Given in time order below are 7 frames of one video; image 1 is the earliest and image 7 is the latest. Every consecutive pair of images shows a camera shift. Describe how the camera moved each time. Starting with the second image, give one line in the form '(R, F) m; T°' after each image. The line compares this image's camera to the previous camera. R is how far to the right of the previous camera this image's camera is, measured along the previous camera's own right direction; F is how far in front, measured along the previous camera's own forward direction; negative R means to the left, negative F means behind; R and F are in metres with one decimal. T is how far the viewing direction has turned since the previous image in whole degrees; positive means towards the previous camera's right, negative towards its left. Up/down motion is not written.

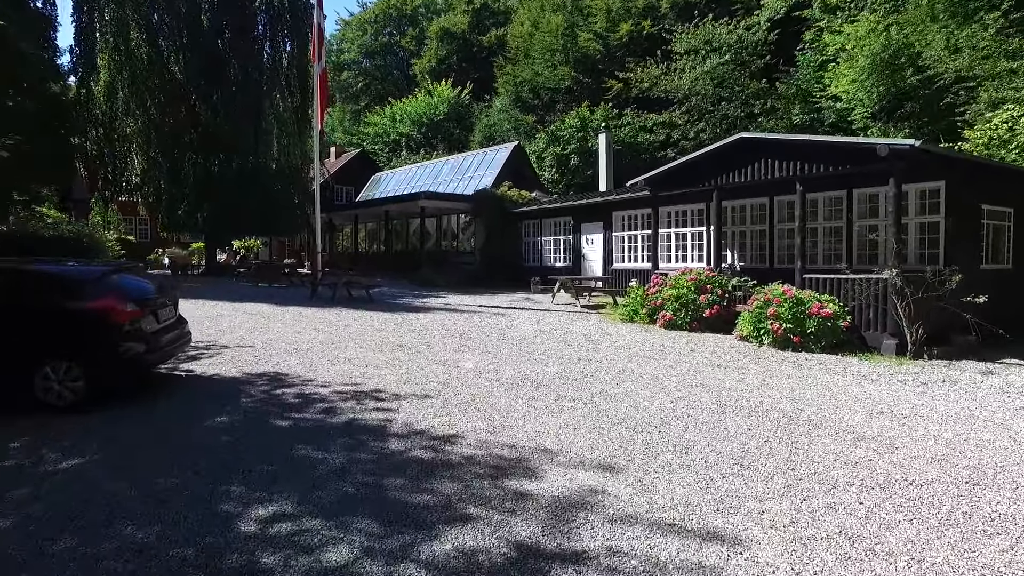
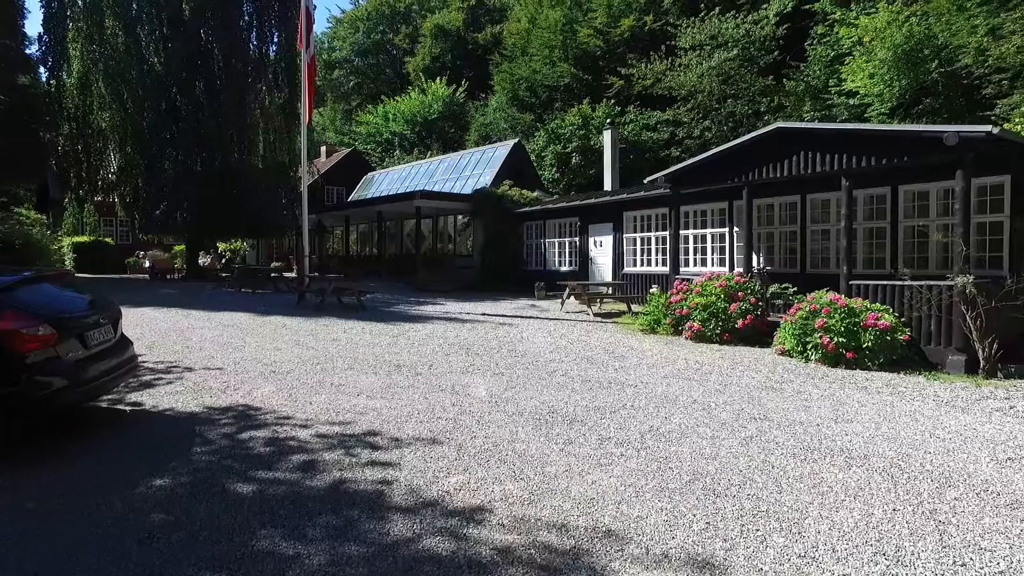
(-0.3, +1.2) m; +1°
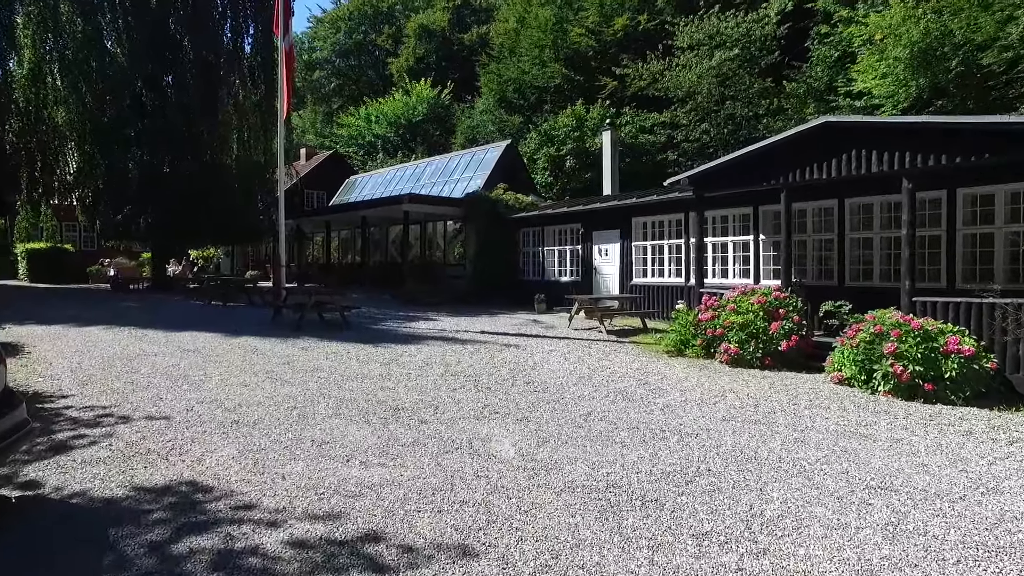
(-0.4, +1.4) m; +2°
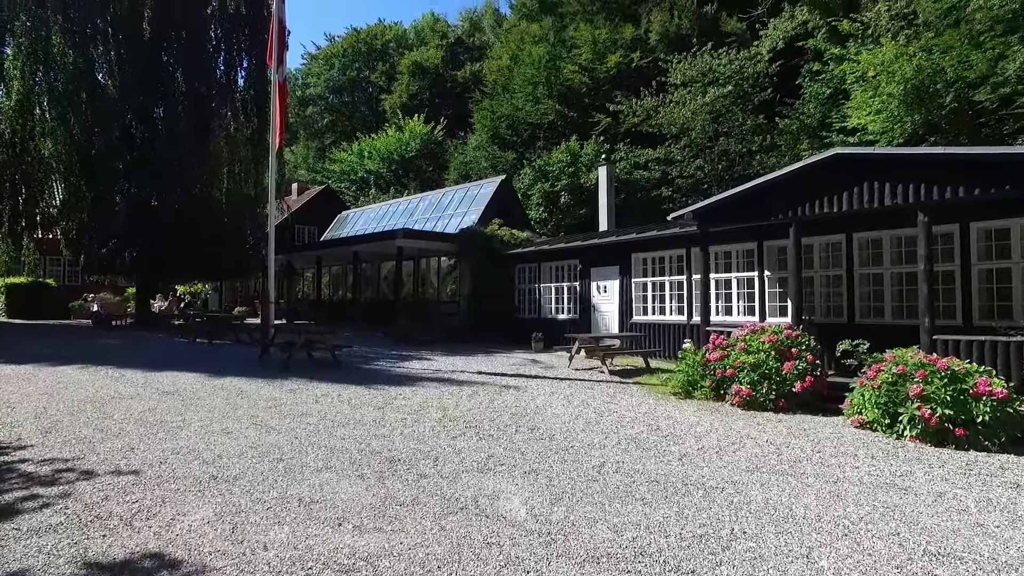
(-0.1, +0.4) m; +1°
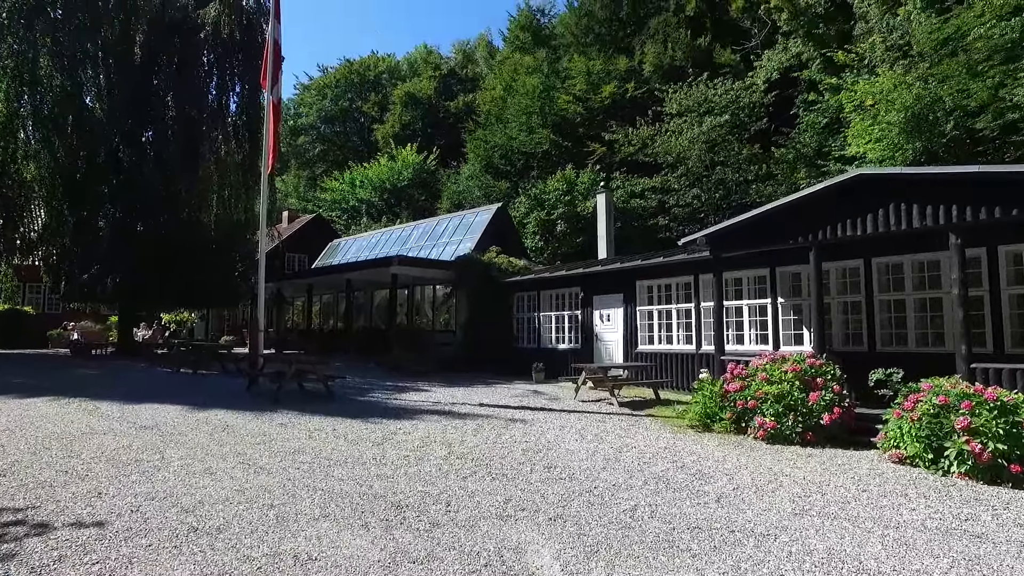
(-0.2, +0.6) m; +1°
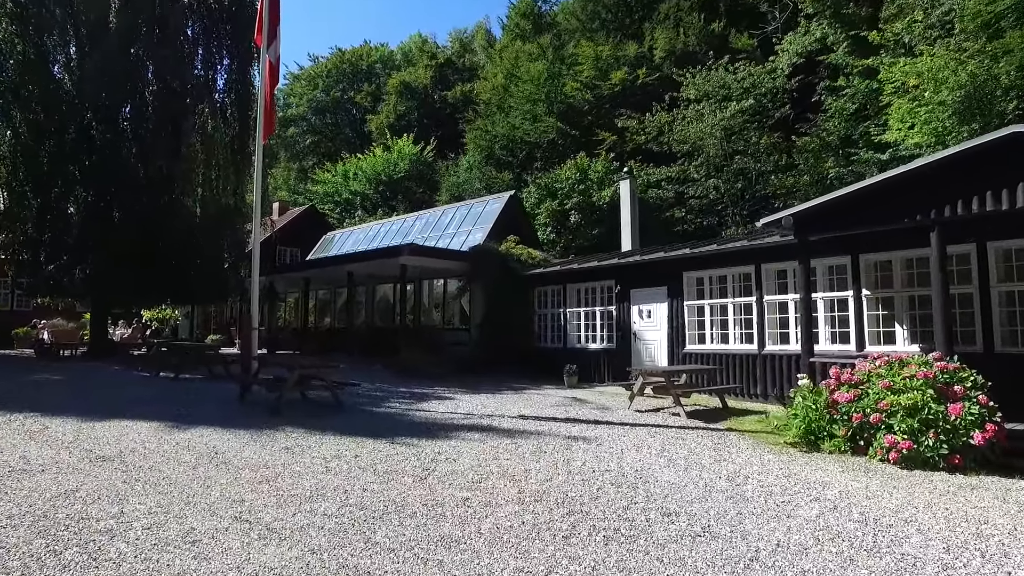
(-0.8, +1.8) m; +1°
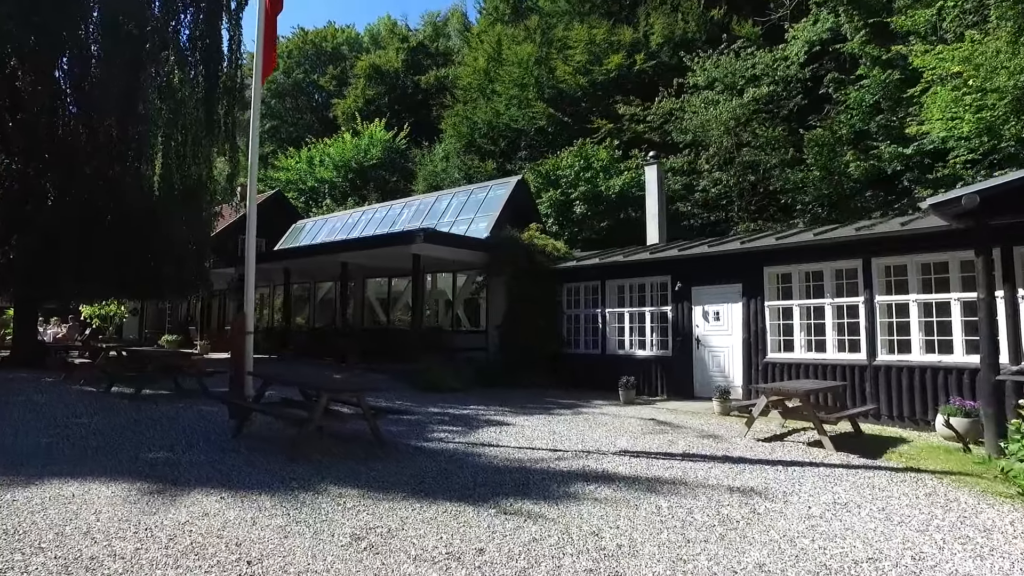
(-1.5, +2.4) m; +4°
